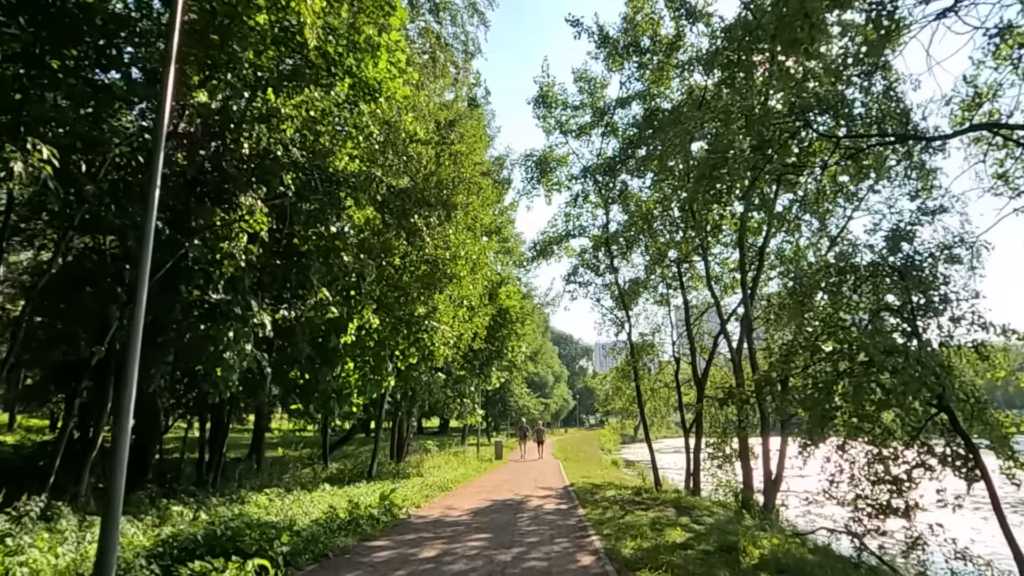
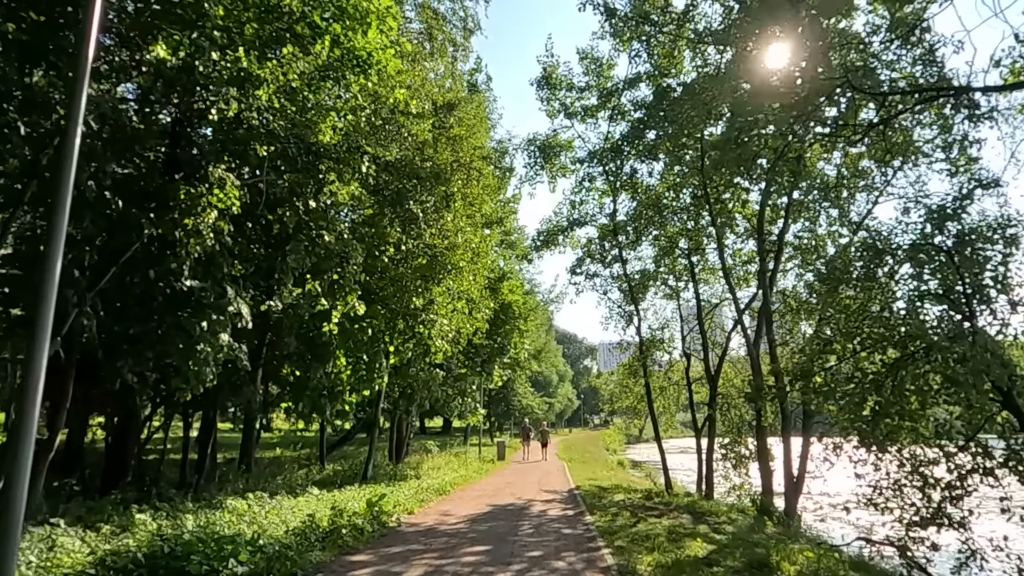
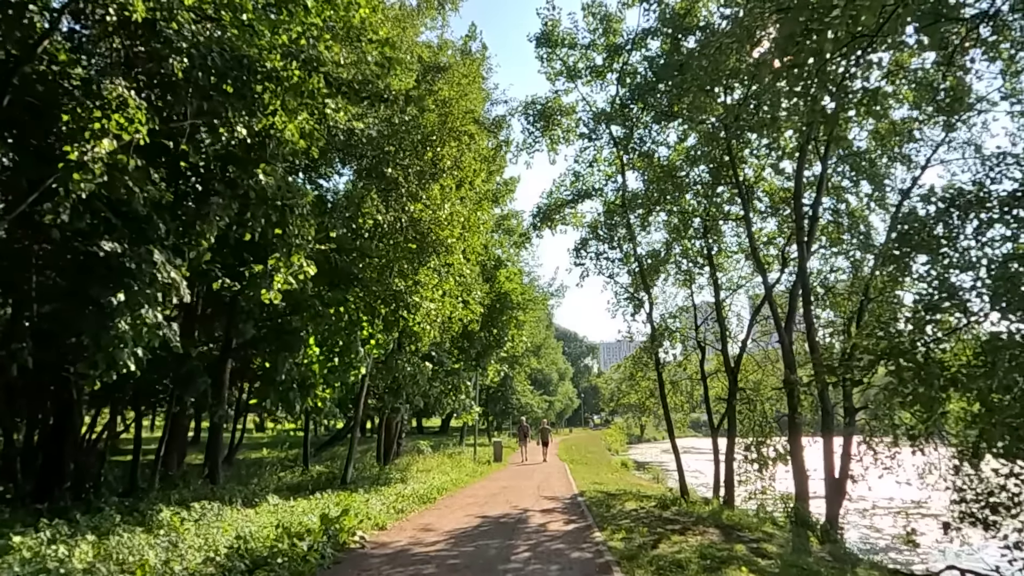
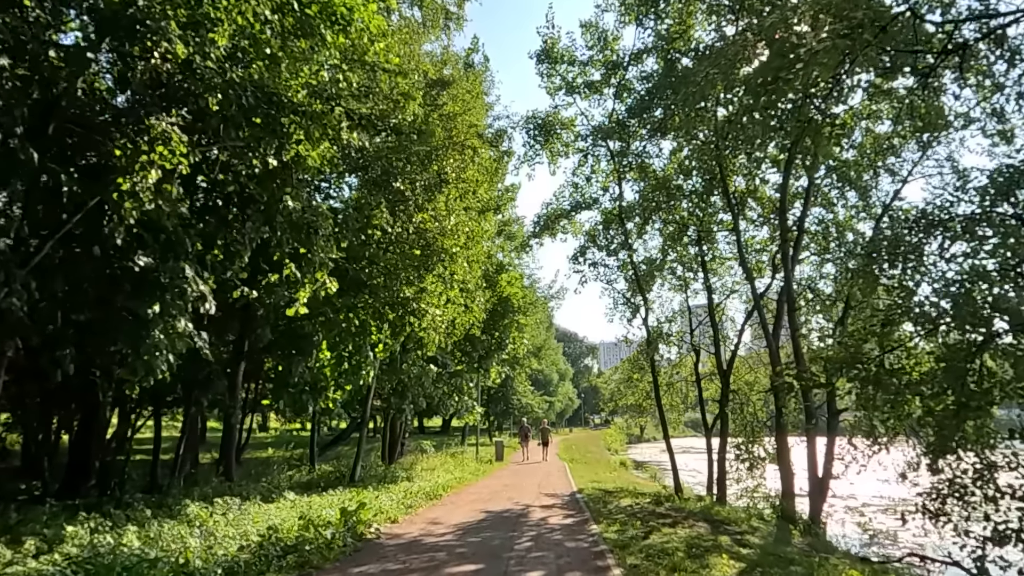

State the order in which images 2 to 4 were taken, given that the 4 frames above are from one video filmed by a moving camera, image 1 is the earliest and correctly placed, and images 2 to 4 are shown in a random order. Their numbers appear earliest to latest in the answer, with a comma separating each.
2, 4, 3
